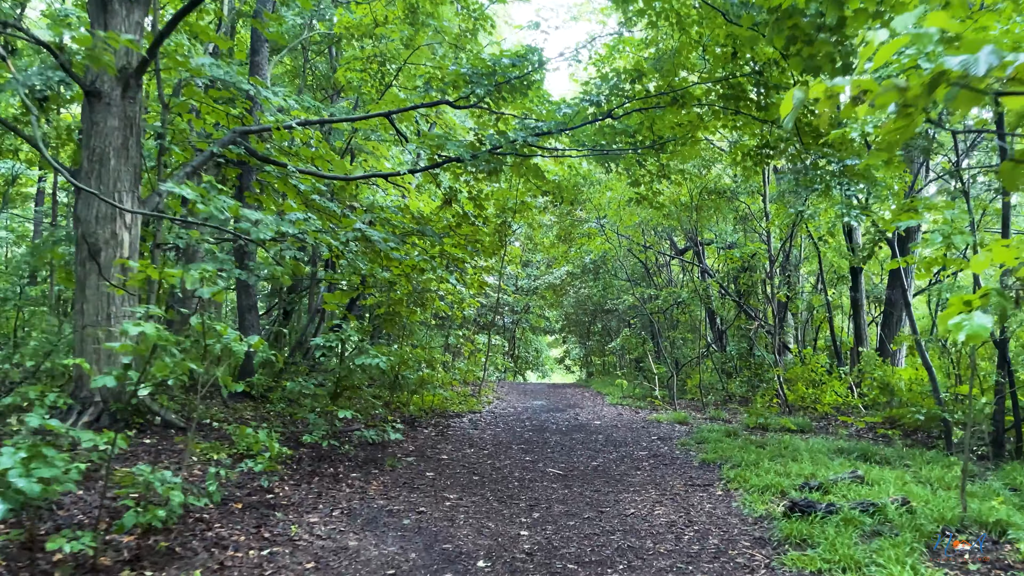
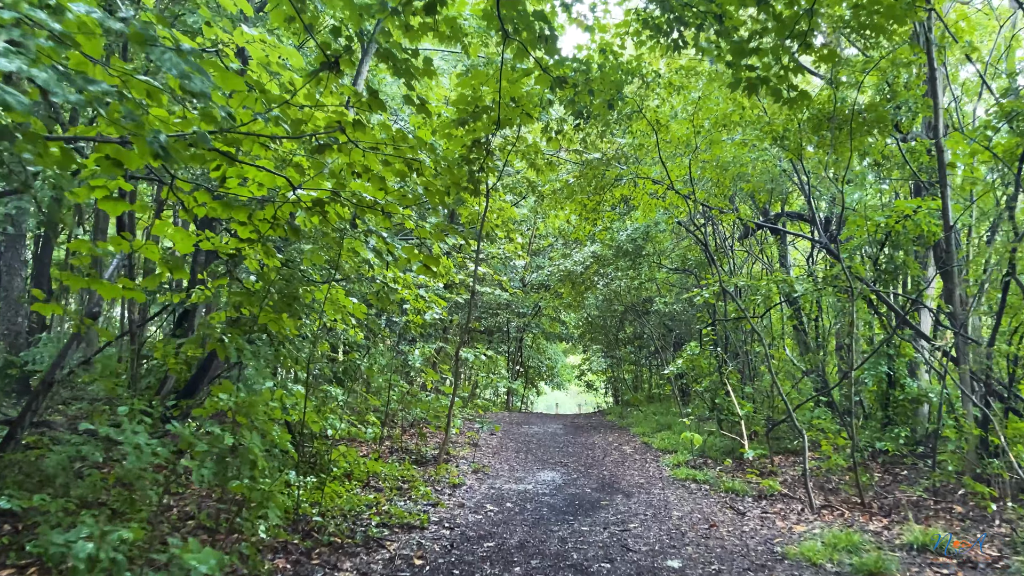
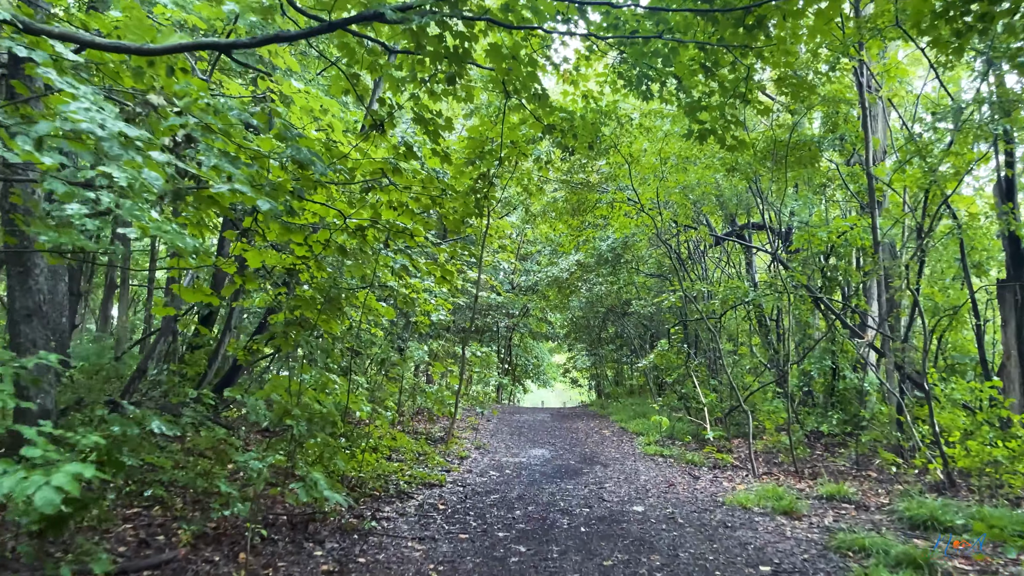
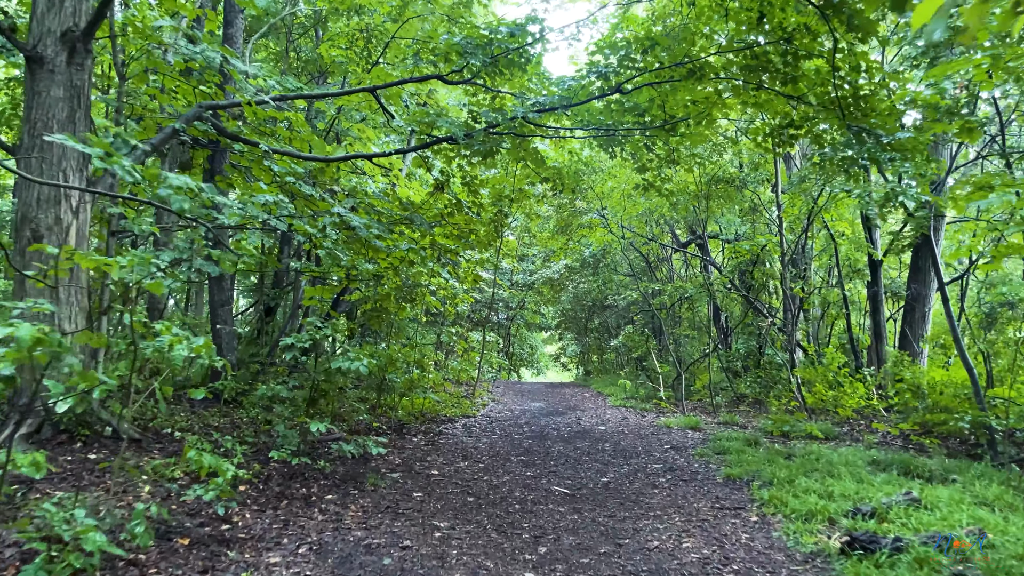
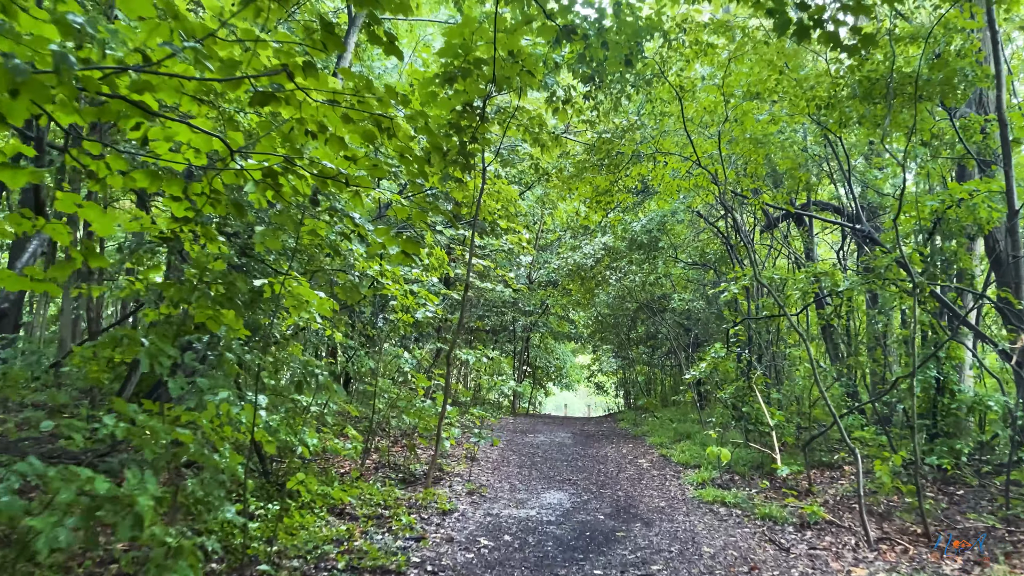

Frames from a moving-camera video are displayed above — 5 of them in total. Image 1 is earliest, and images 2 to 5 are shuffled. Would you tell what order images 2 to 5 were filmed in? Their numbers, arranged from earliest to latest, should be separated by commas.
4, 3, 2, 5
